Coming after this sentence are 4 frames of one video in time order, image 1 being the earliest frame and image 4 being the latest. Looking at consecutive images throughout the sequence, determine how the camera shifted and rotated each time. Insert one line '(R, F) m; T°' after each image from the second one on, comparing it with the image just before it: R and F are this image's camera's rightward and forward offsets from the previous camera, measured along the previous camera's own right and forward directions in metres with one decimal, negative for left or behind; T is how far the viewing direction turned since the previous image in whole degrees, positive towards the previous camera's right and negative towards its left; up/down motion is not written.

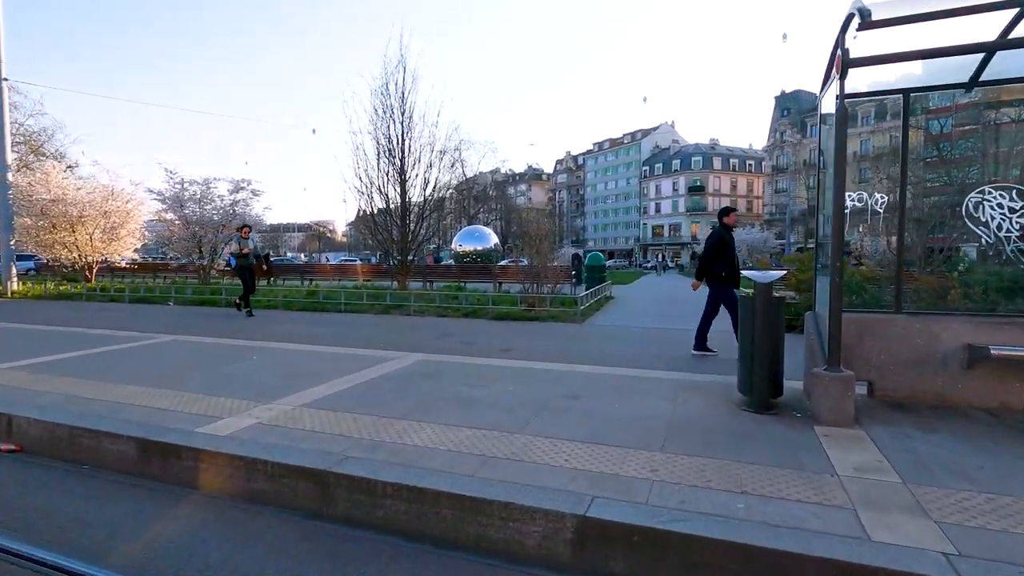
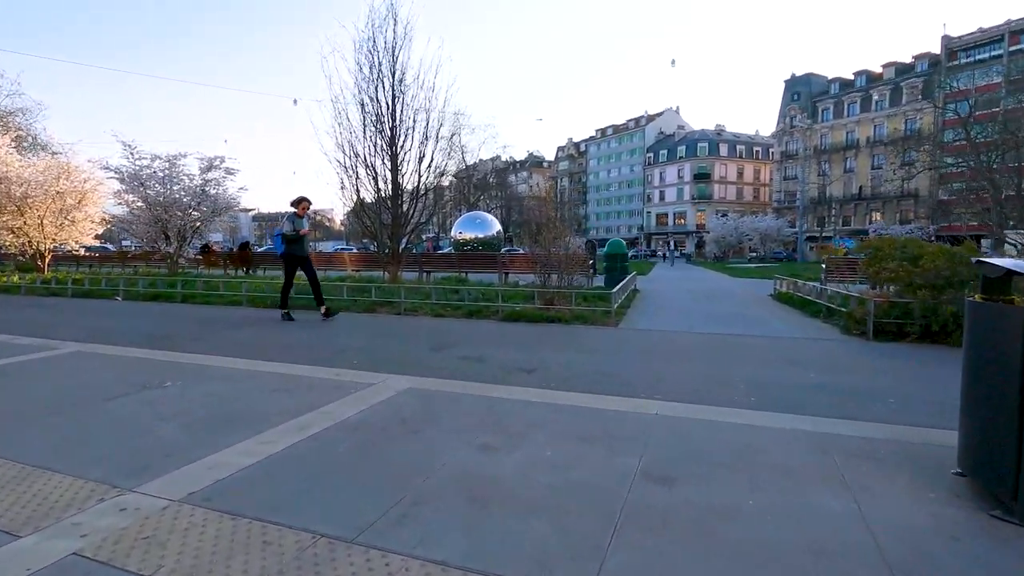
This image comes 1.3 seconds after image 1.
(-0.3, +2.5) m; 0°
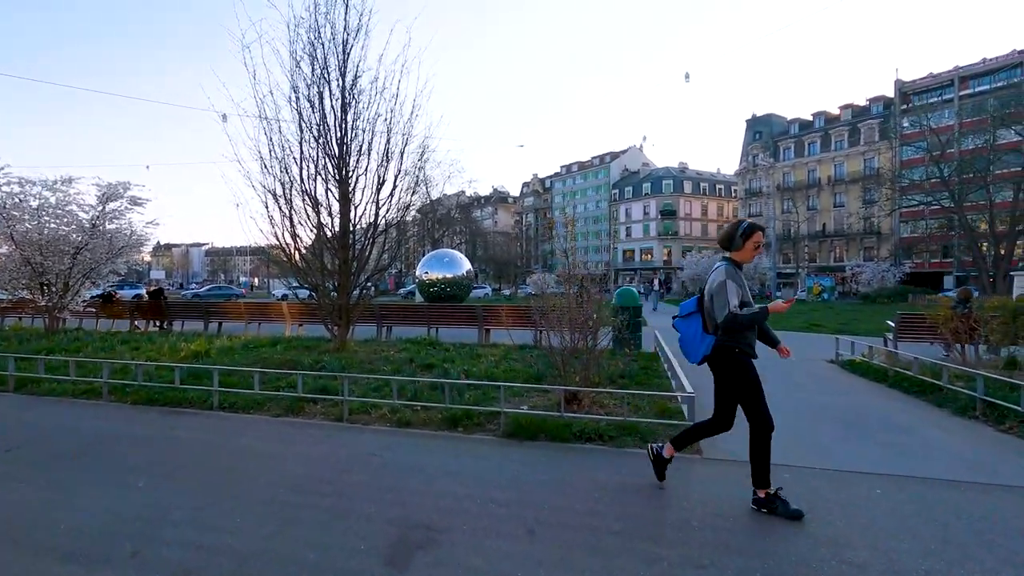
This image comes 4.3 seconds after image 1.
(-0.5, +3.6) m; +4°
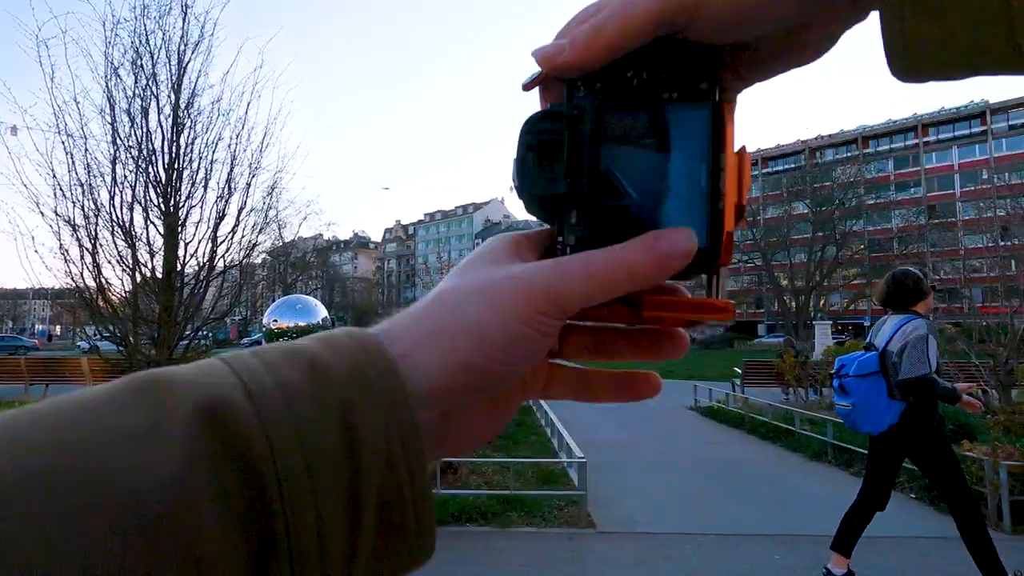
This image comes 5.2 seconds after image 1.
(-0.1, +0.8) m; +15°
